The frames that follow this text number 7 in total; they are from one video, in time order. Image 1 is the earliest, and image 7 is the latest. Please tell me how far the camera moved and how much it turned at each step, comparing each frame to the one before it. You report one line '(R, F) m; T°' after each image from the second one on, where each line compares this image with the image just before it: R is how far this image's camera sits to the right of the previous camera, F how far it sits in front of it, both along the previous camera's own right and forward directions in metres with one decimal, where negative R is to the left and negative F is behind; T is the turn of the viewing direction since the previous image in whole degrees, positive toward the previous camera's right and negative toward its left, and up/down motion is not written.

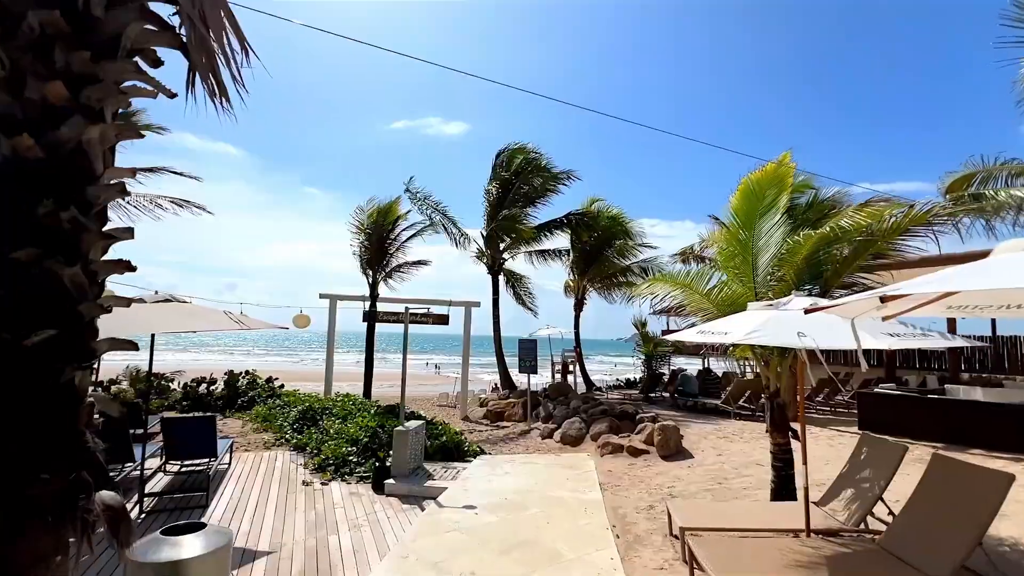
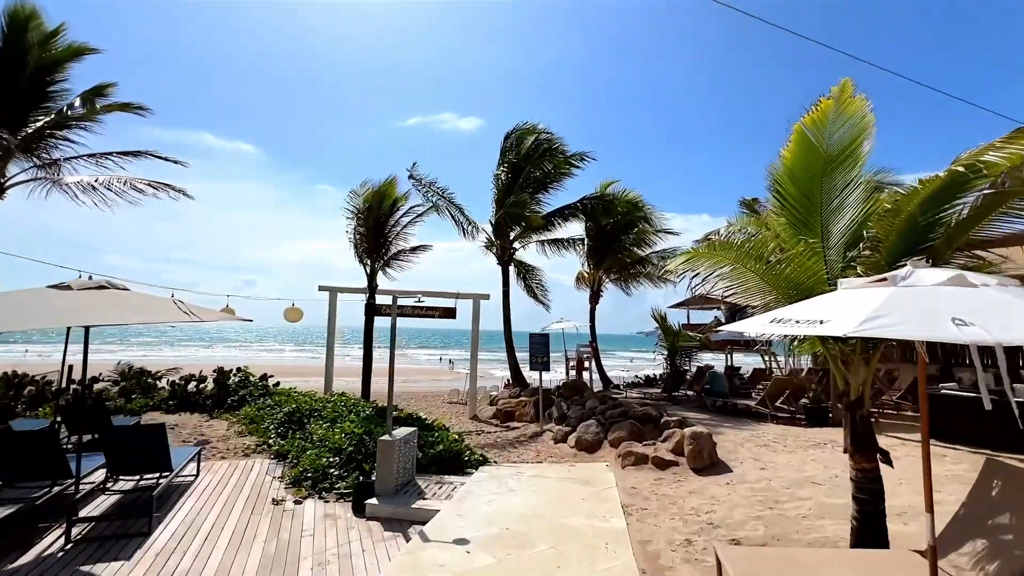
(+0.1, +1.0) m; -2°
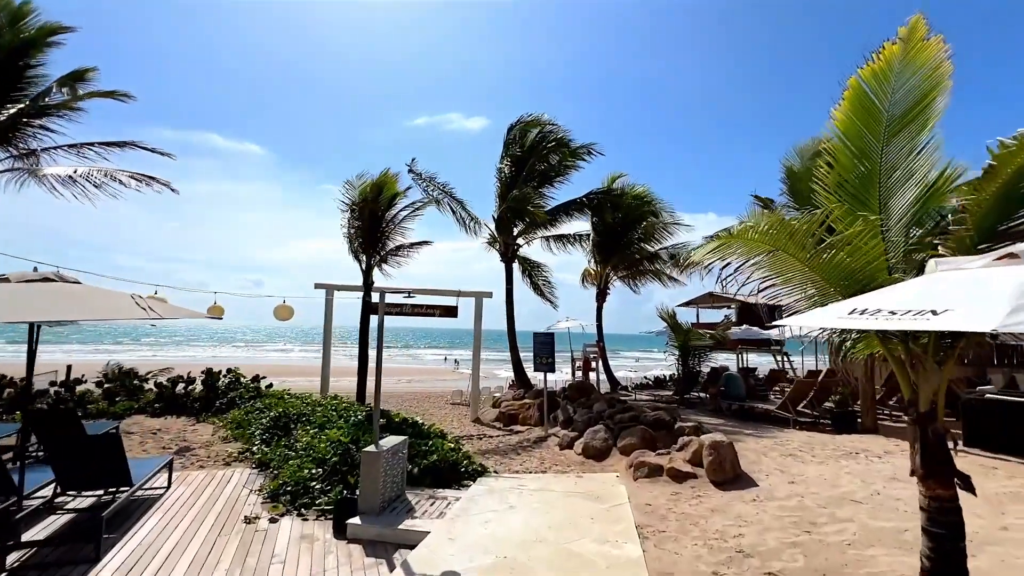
(+0.1, +0.6) m; -1°
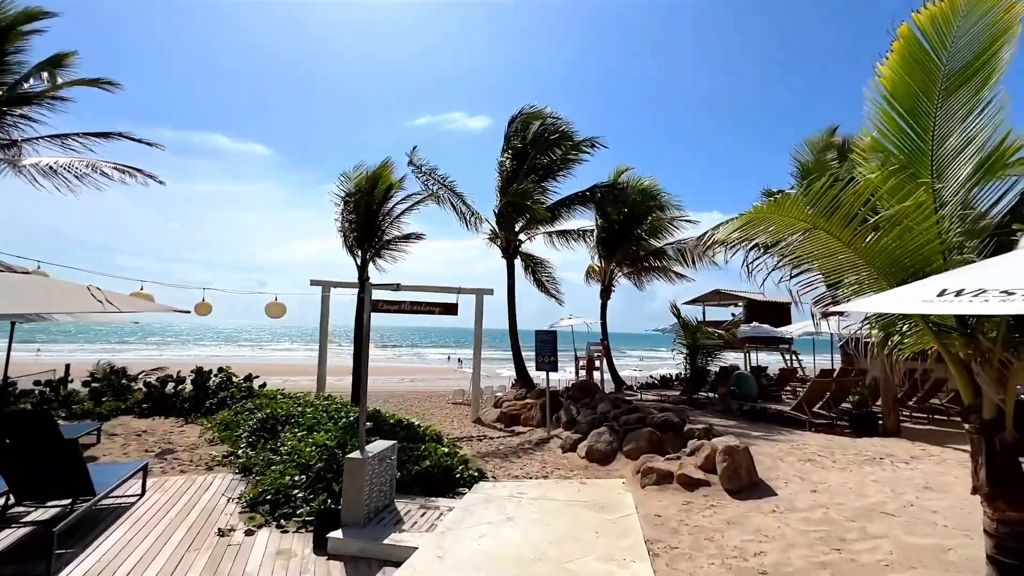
(+0.1, +0.4) m; 0°
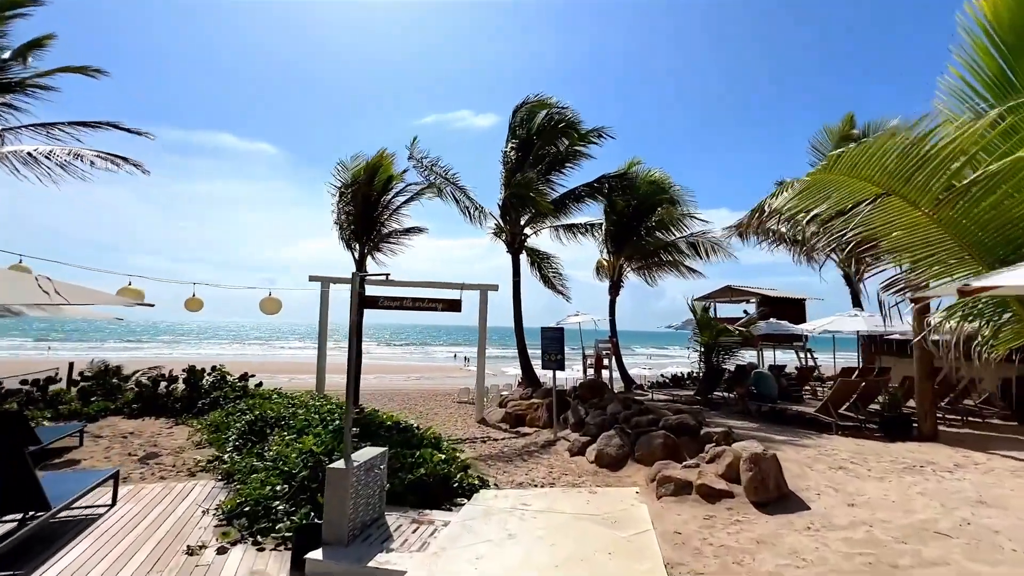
(0.0, +0.5) m; -1°
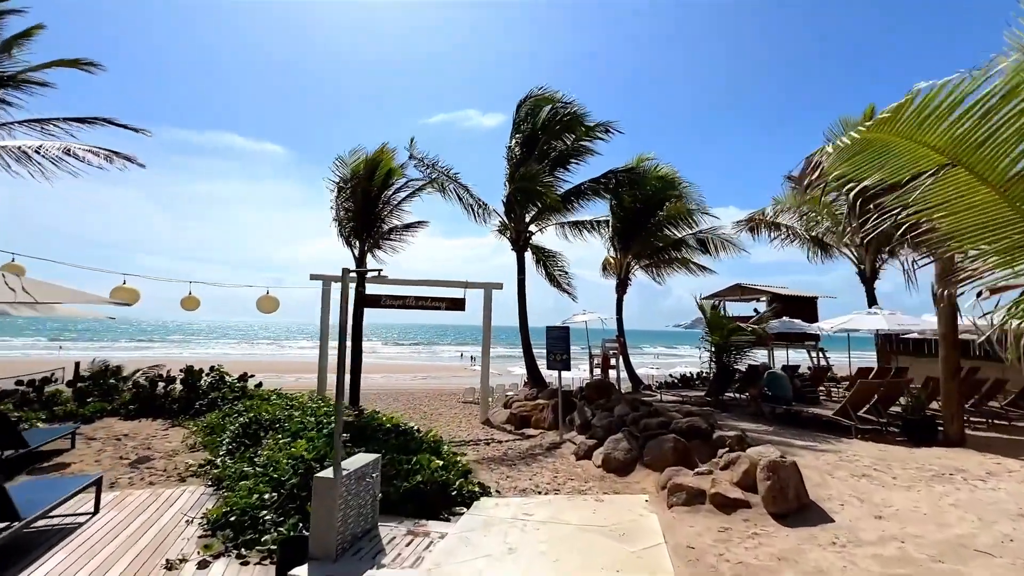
(+0.1, +0.3) m; -1°
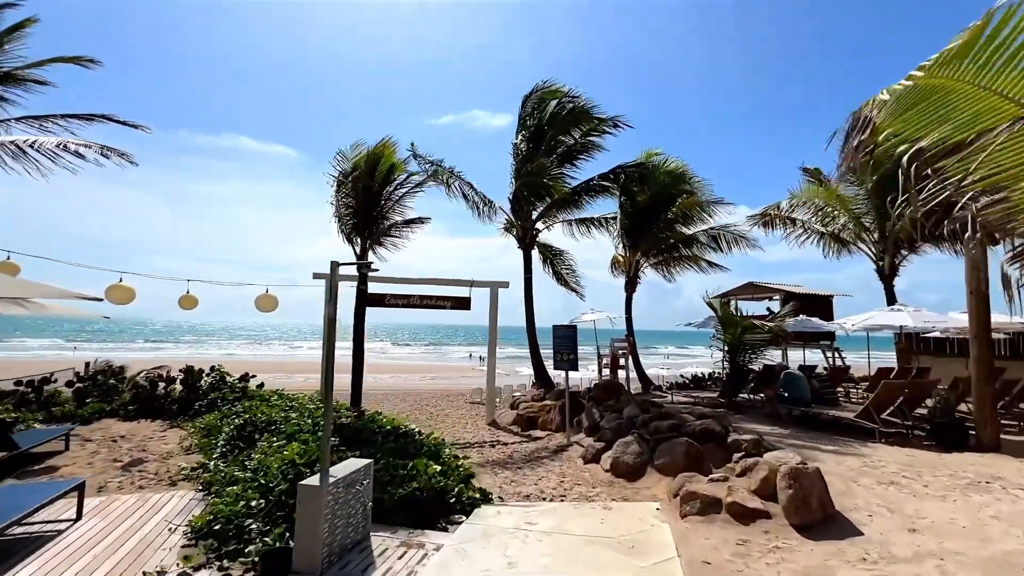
(+0.1, +0.3) m; -1°
